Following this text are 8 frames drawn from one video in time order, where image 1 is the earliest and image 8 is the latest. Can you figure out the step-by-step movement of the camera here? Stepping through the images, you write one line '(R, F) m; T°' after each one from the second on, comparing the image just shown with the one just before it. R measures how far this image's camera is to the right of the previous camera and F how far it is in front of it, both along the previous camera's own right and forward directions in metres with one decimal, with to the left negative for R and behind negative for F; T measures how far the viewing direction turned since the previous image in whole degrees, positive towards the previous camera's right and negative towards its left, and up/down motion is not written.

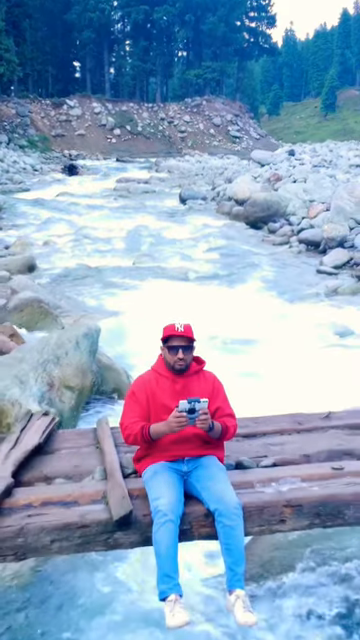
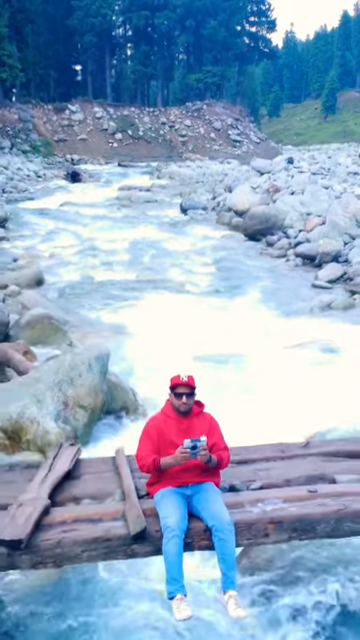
(0.0, -0.5) m; 0°
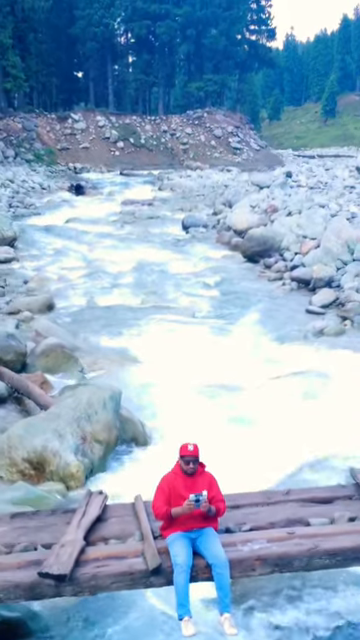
(0.0, -0.7) m; 0°
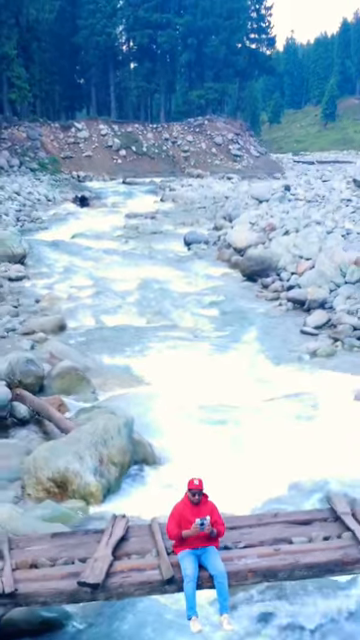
(-0.1, -0.9) m; 0°
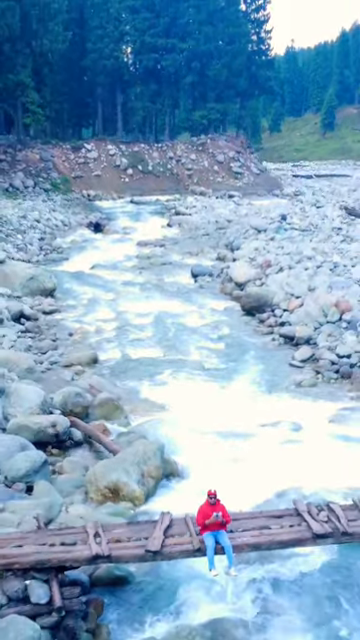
(-0.3, -2.9) m; 0°
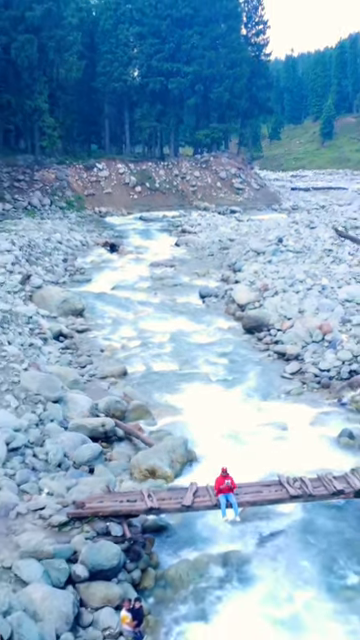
(-0.4, -3.9) m; 0°
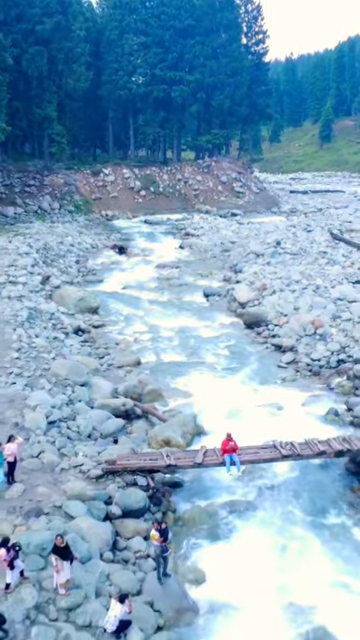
(-0.3, -2.5) m; 0°
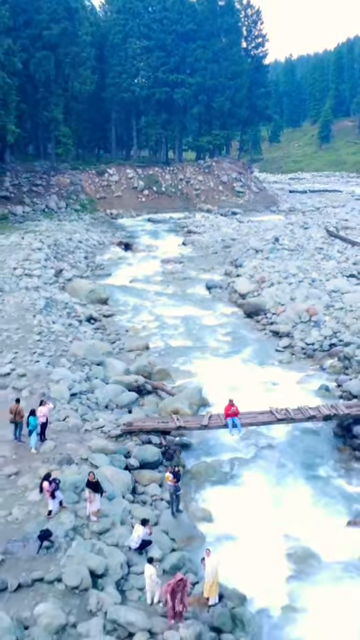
(-0.2, -2.0) m; 0°
